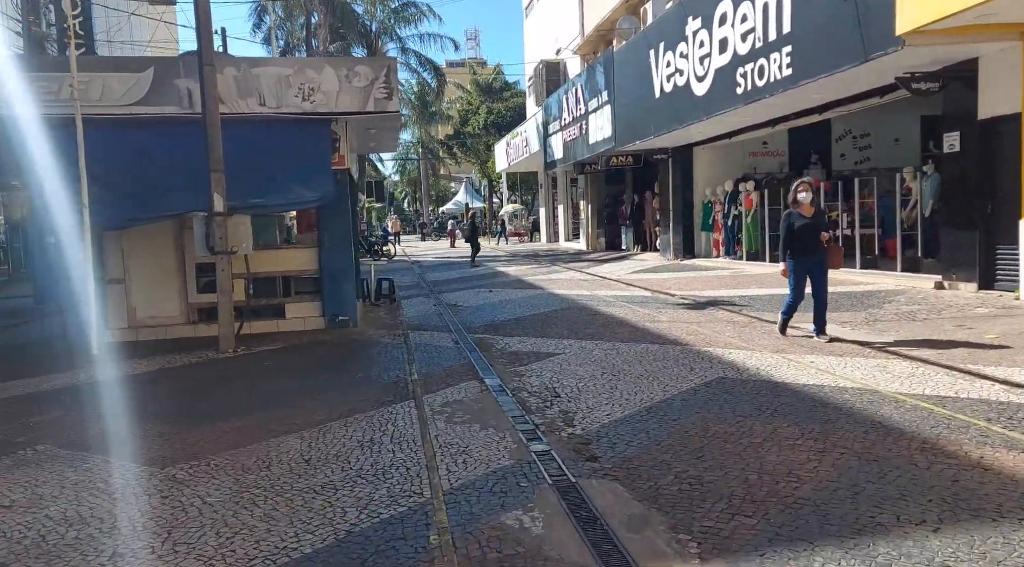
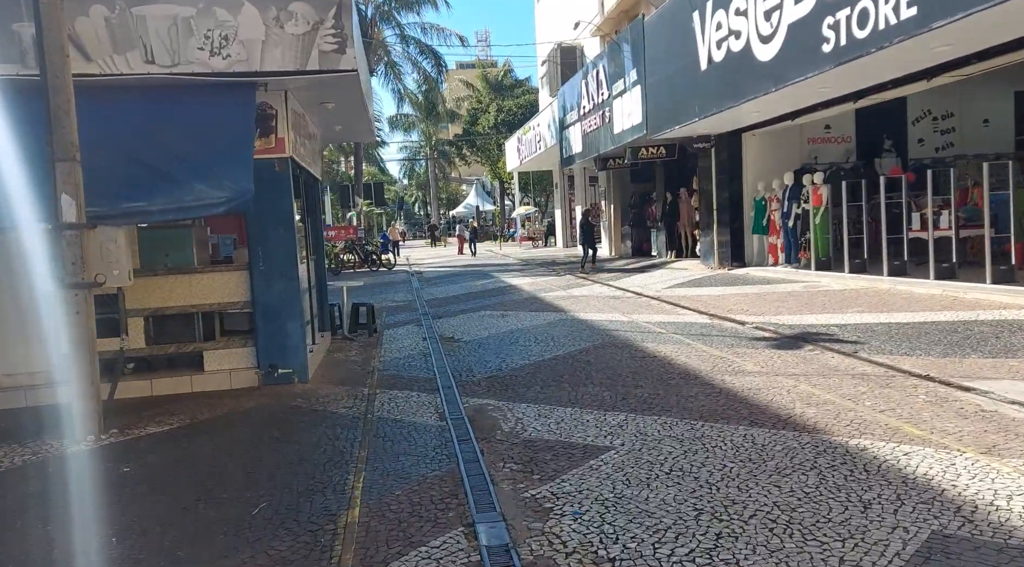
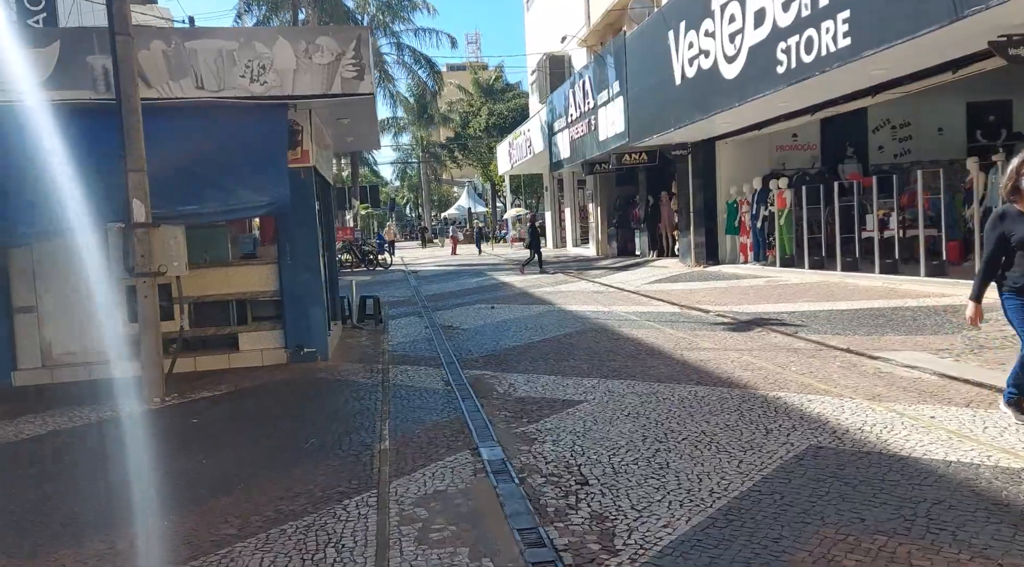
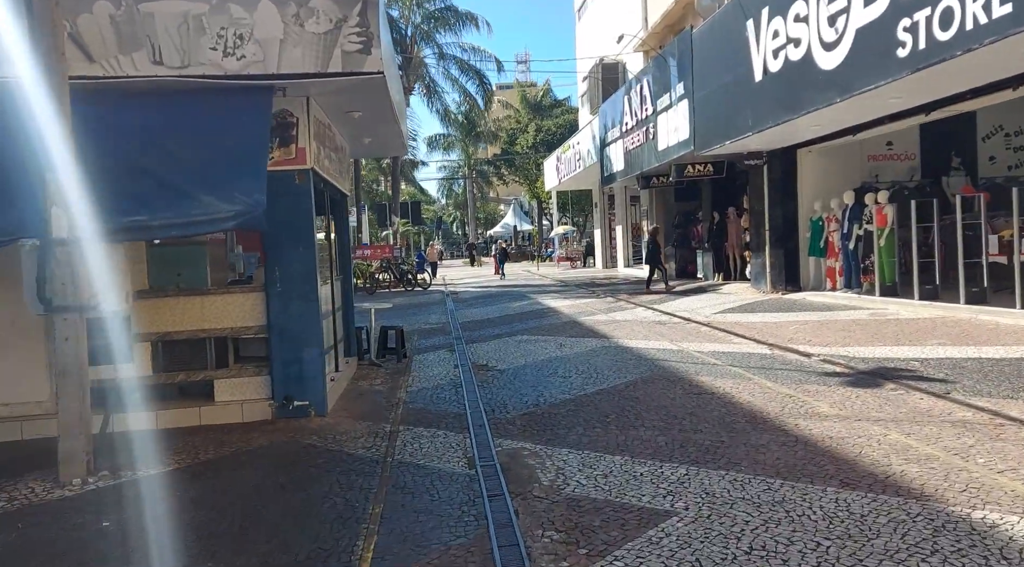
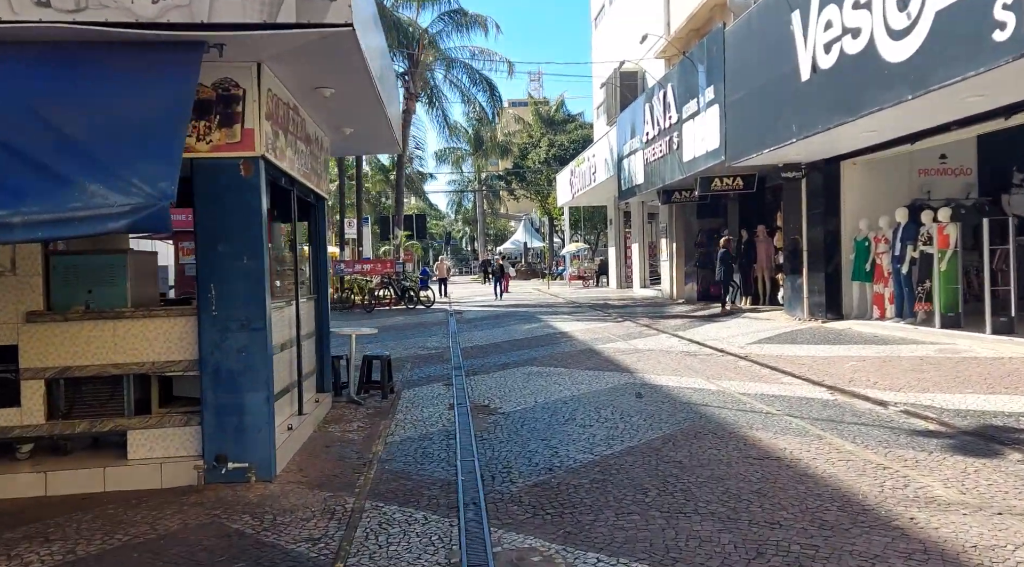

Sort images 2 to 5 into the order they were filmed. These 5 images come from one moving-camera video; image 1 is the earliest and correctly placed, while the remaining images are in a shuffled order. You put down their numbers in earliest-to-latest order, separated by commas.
3, 2, 4, 5
